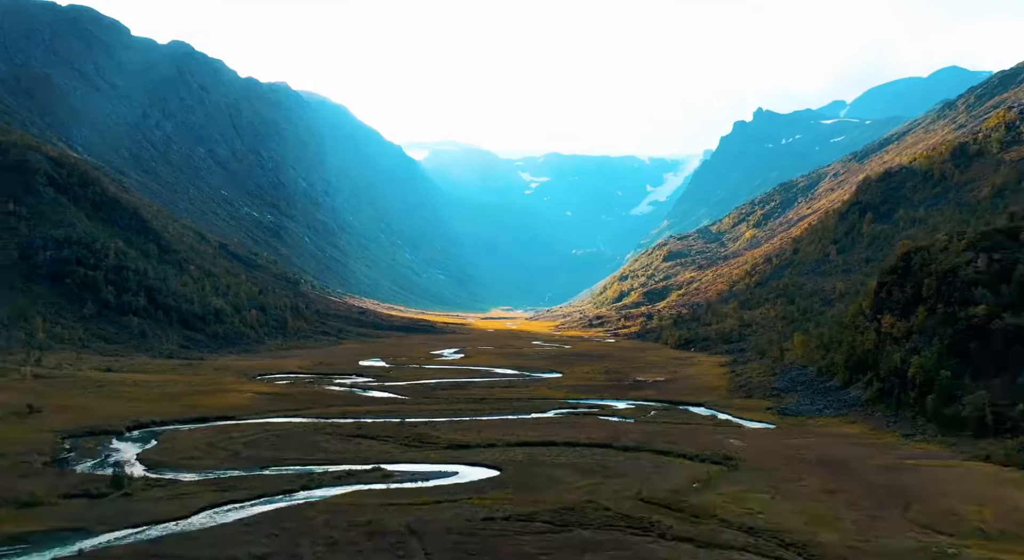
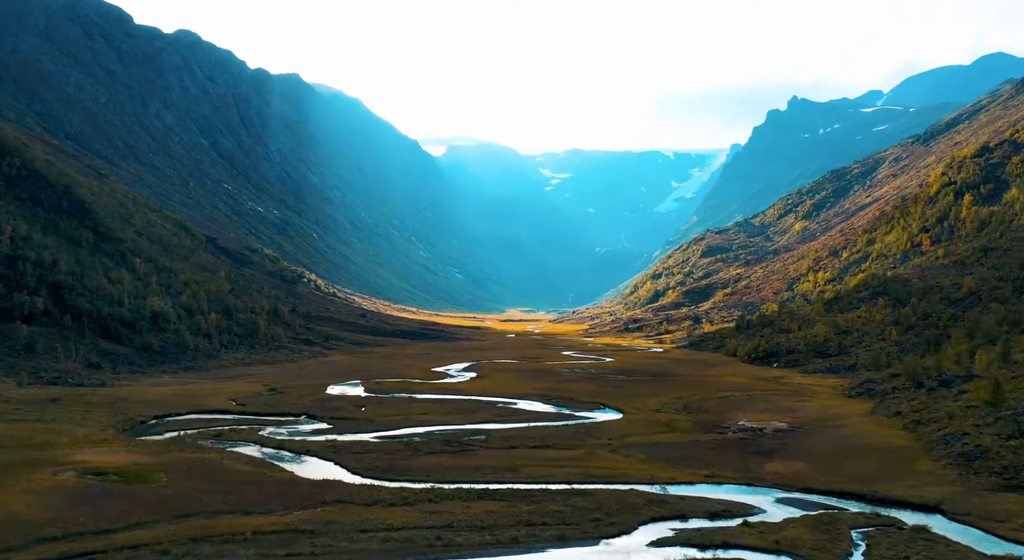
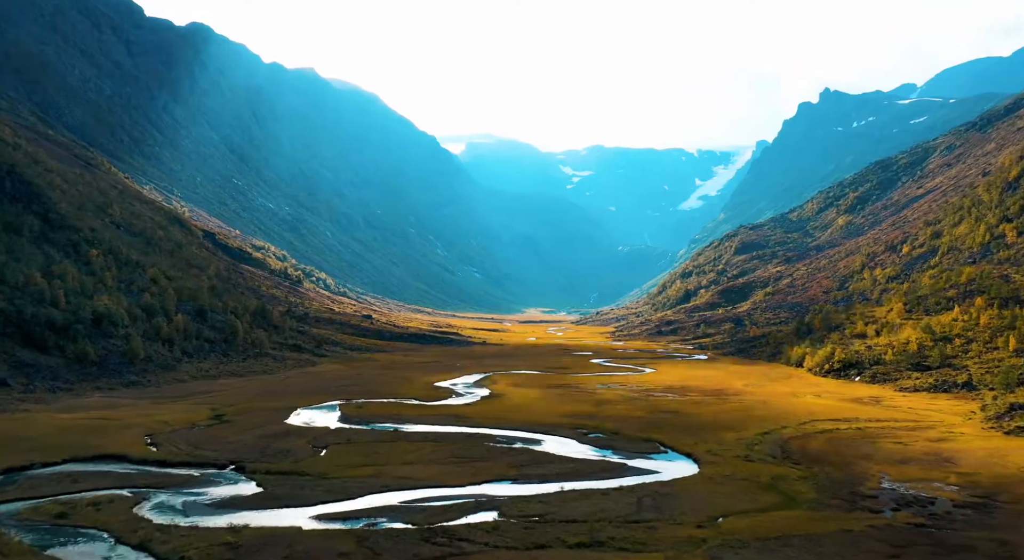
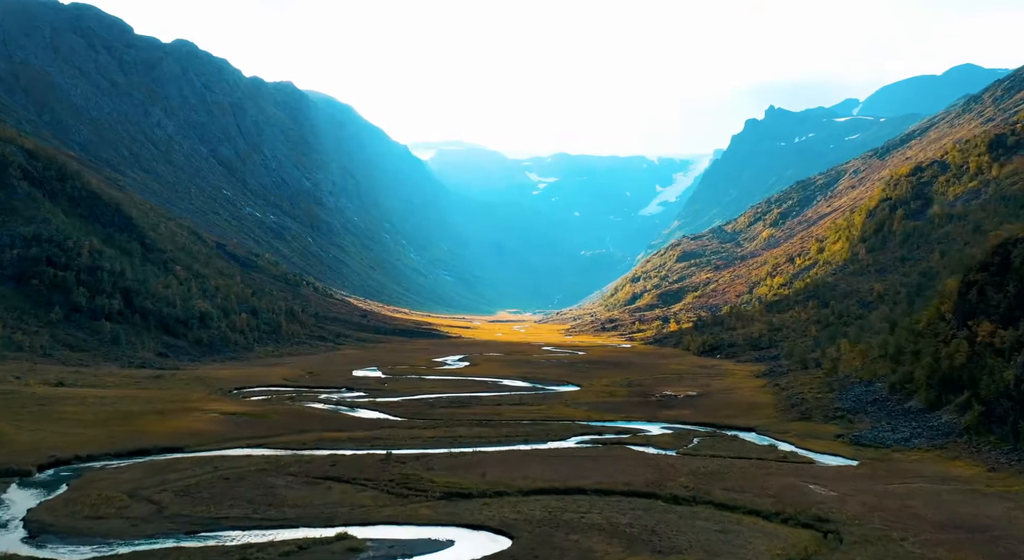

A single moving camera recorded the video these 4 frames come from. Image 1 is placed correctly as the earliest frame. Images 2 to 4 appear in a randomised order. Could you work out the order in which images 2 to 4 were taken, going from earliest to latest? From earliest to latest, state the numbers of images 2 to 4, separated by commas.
4, 2, 3
